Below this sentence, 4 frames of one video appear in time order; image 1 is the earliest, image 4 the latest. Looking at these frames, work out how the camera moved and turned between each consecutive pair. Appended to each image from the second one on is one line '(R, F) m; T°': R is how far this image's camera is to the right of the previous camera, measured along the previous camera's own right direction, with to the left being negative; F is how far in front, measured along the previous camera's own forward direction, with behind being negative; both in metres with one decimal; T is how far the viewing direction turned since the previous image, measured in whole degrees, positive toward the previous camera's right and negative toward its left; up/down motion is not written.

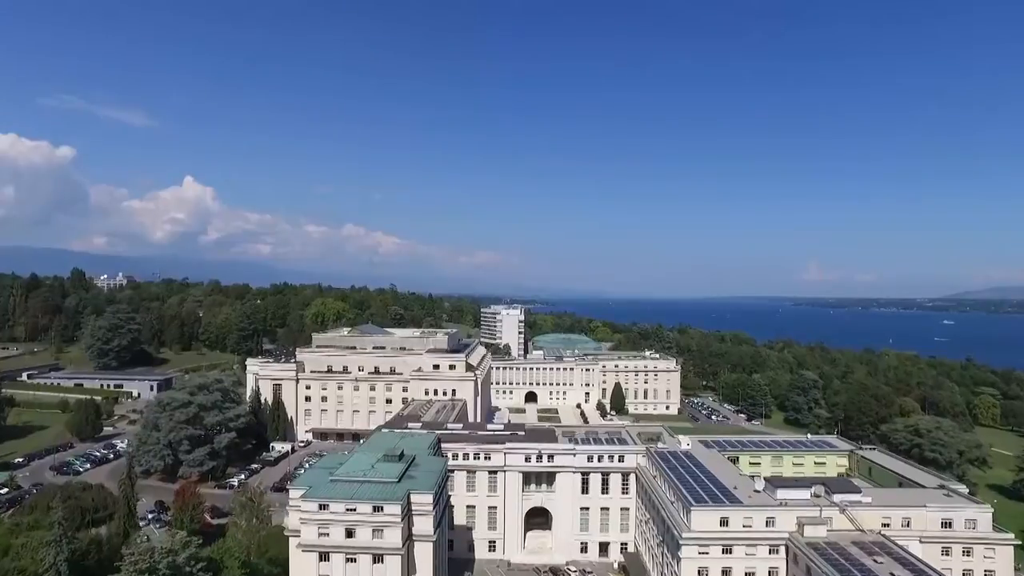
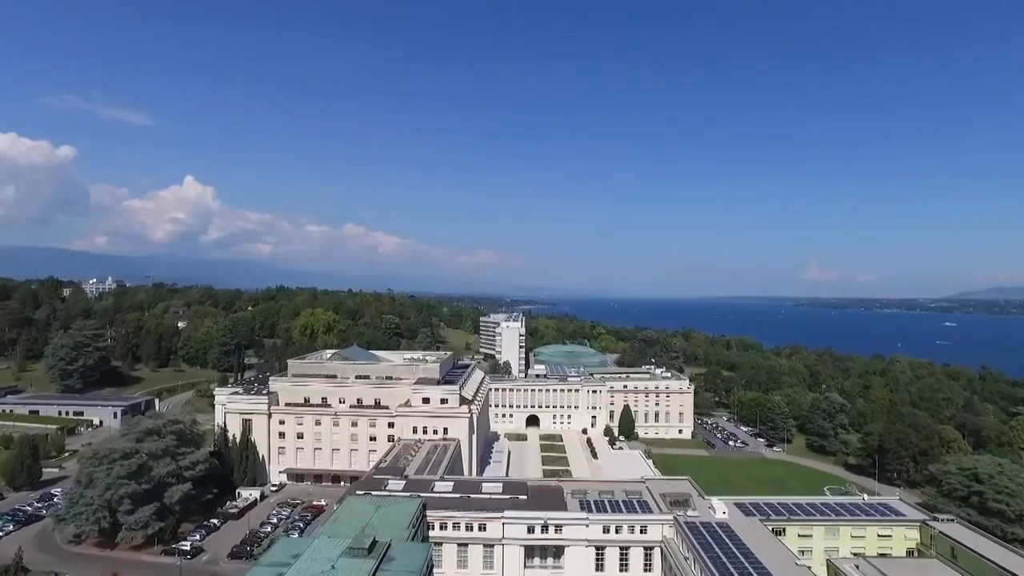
(0.0, +5.5) m; 0°
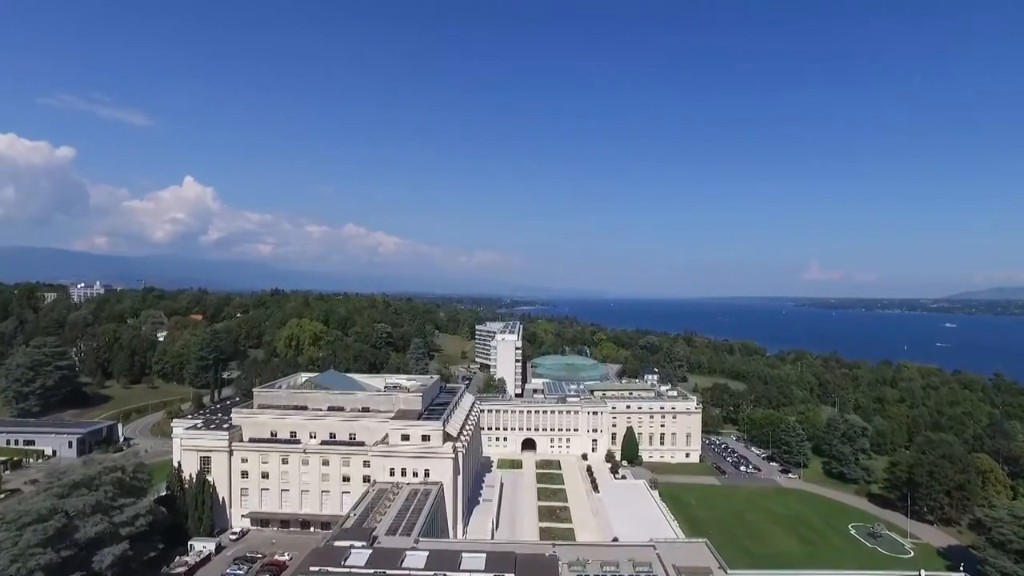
(+0.5, +4.7) m; 0°
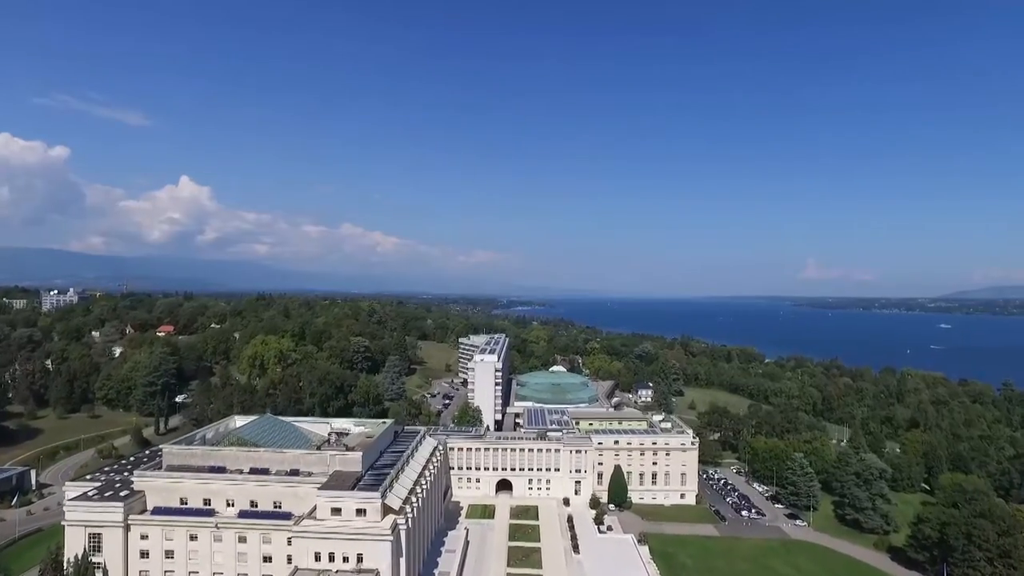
(+1.7, +6.7) m; 0°
